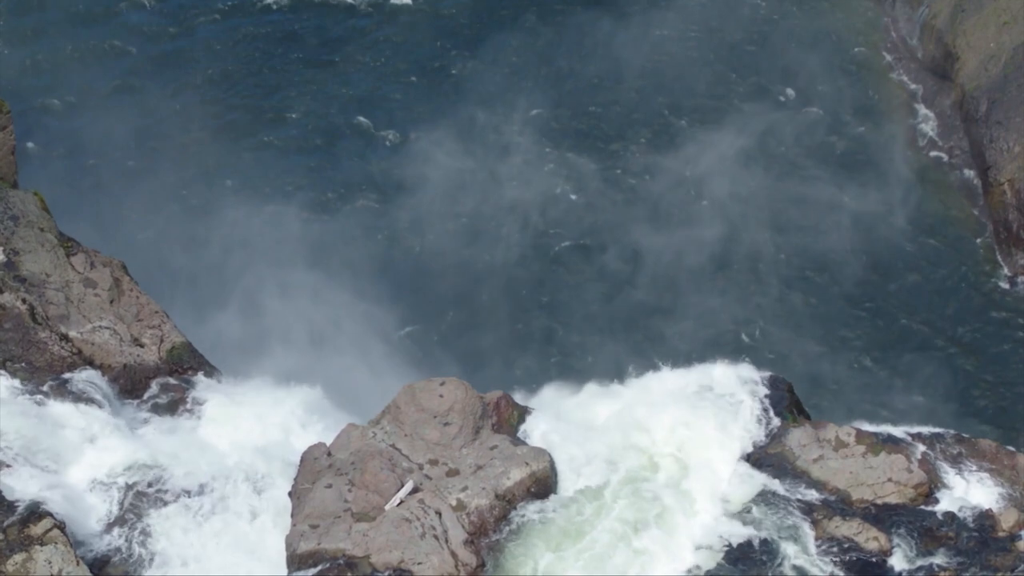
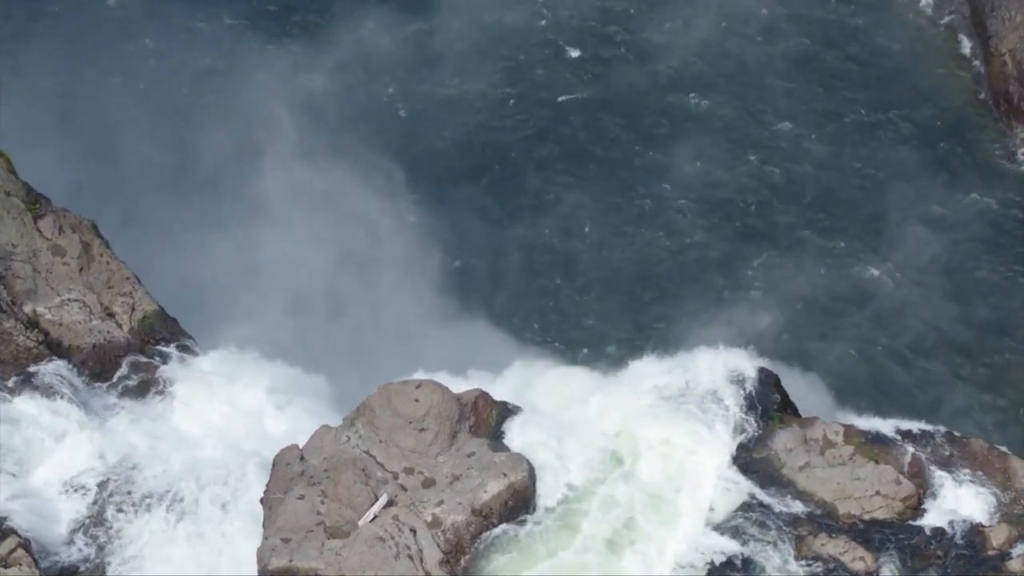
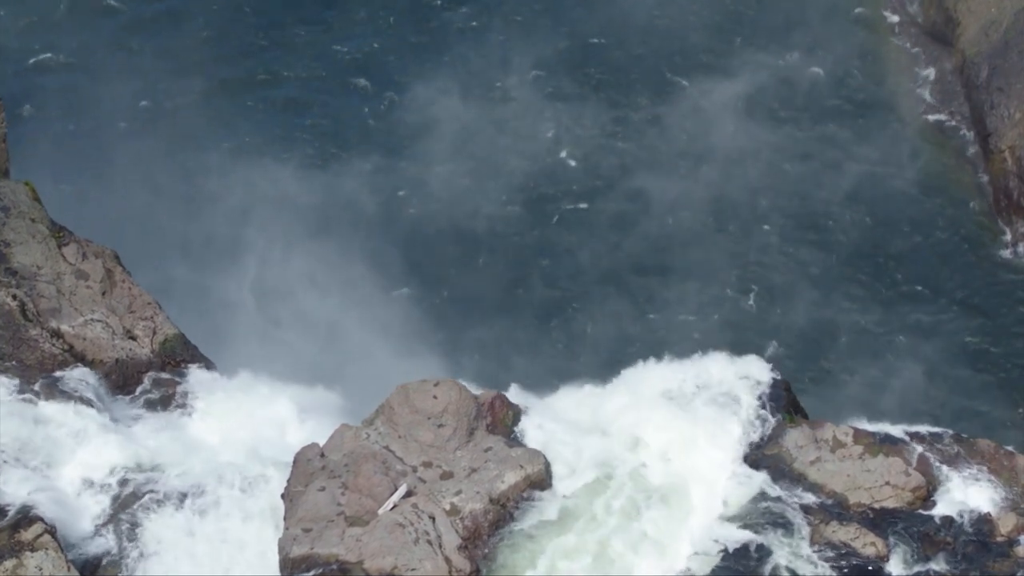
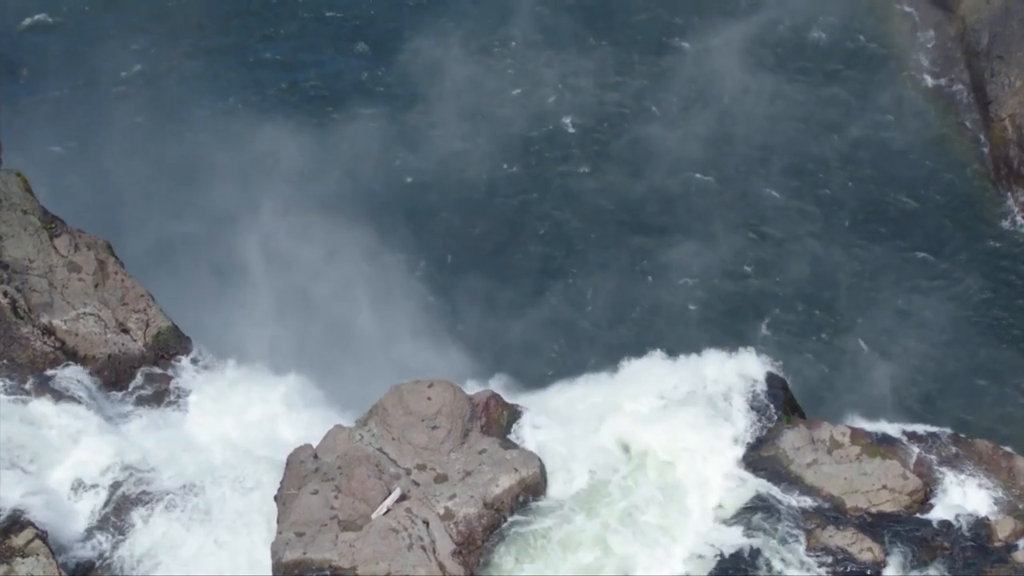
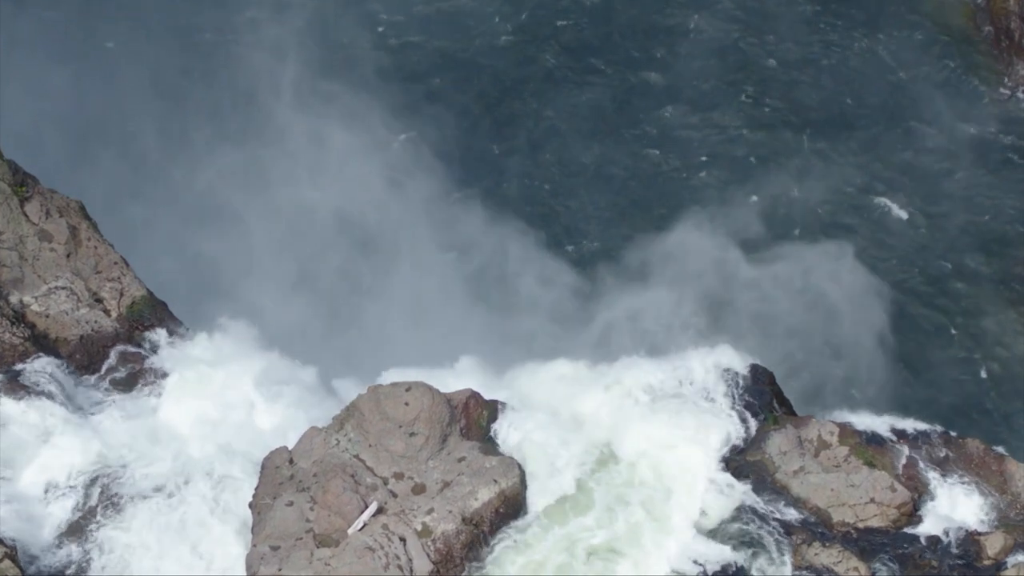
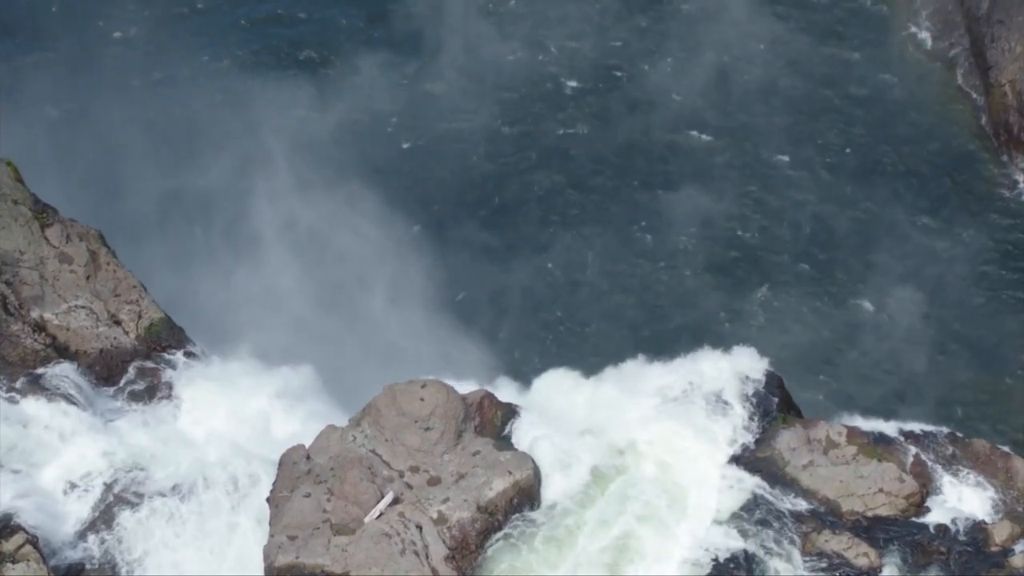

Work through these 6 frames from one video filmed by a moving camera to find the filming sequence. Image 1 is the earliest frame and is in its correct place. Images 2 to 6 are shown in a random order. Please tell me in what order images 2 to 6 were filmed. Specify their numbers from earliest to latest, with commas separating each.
3, 4, 6, 2, 5
